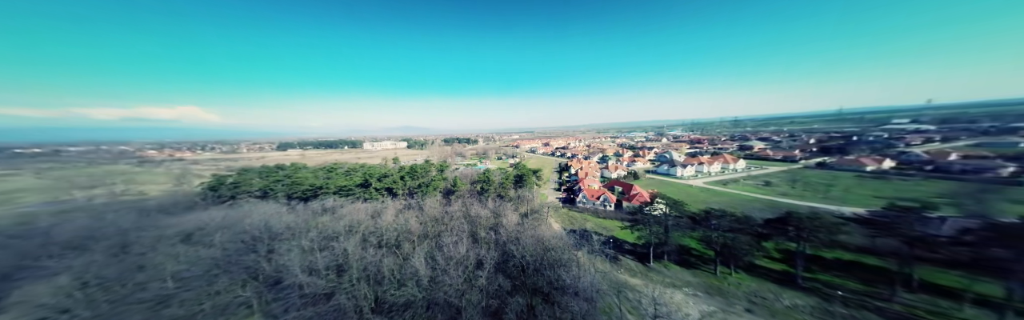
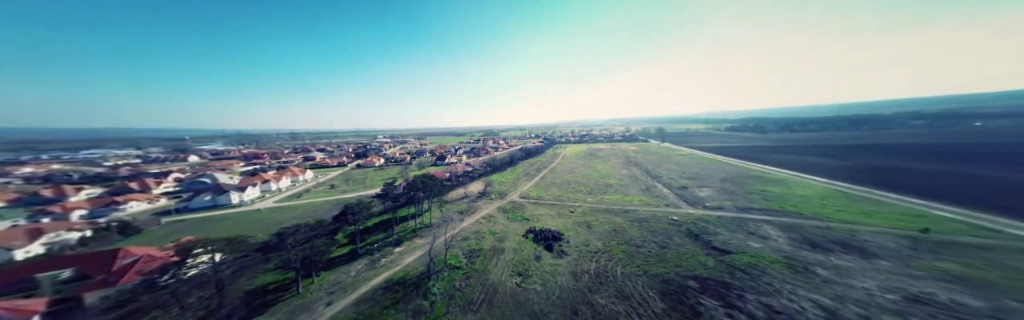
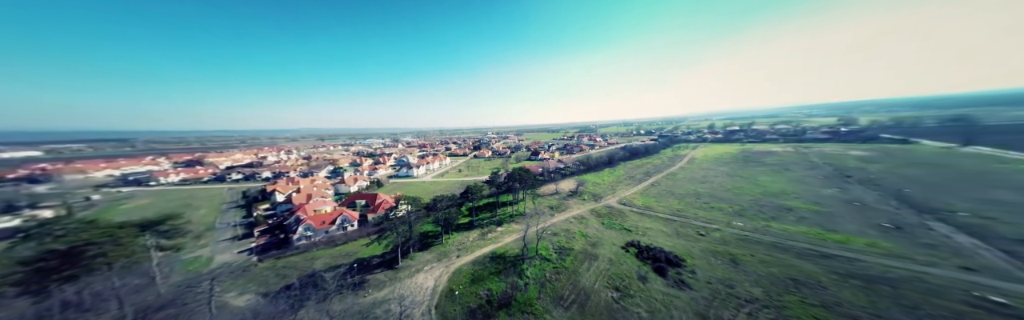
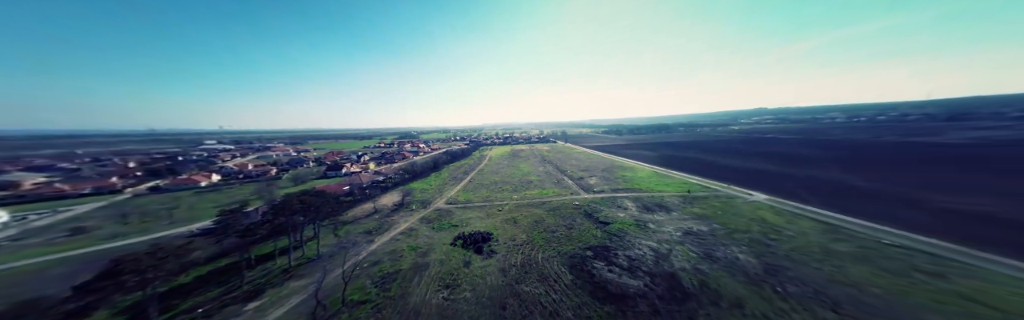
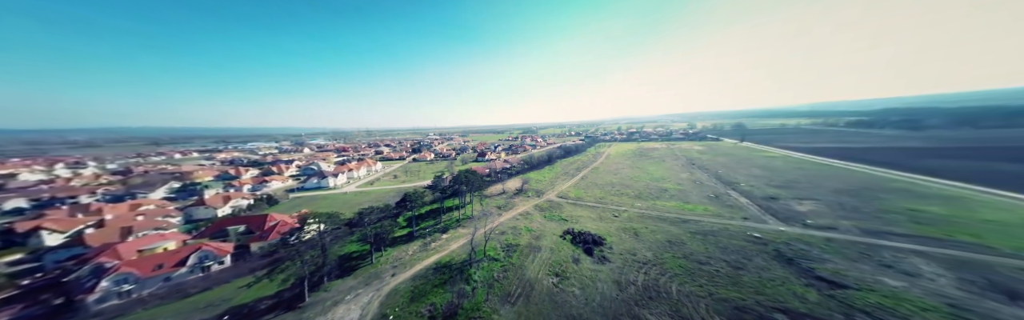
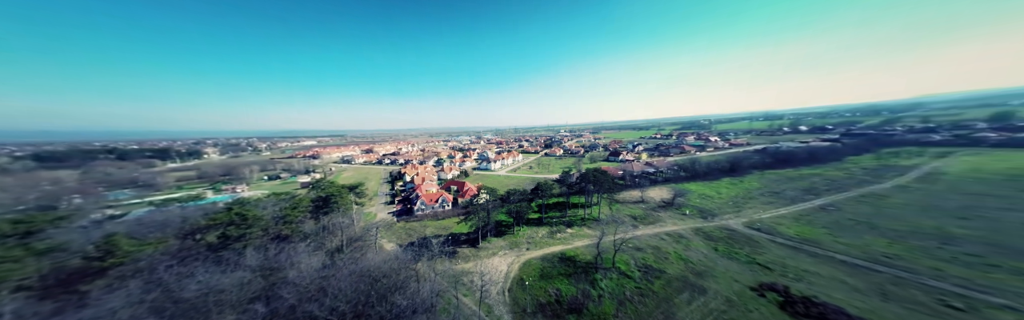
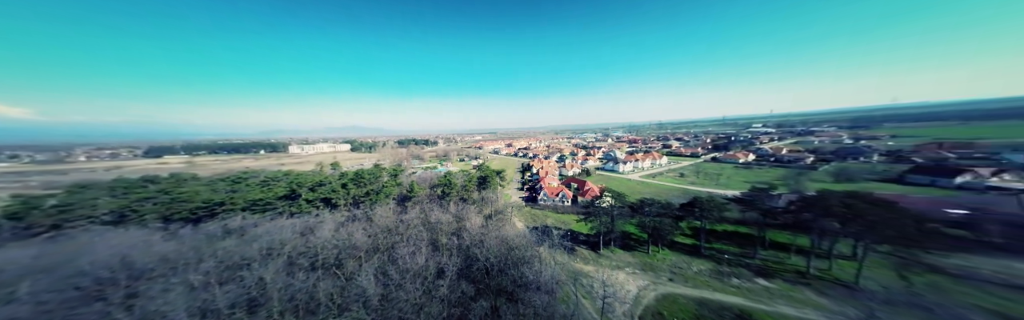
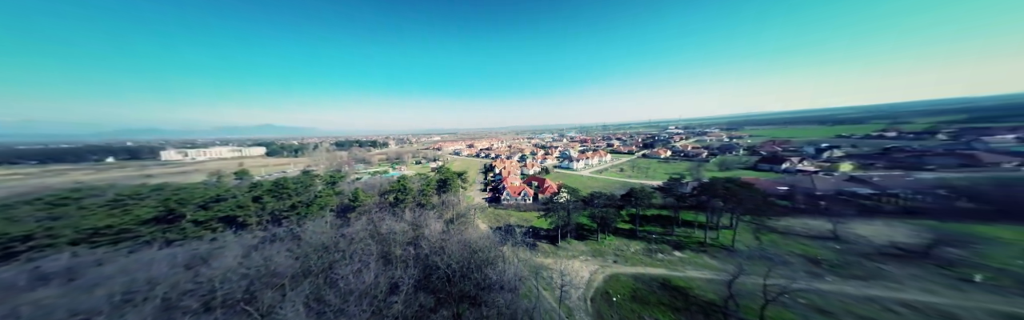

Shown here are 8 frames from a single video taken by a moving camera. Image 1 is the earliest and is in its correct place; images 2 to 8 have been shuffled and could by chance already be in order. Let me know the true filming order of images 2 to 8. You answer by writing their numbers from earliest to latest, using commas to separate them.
7, 8, 6, 3, 5, 2, 4
